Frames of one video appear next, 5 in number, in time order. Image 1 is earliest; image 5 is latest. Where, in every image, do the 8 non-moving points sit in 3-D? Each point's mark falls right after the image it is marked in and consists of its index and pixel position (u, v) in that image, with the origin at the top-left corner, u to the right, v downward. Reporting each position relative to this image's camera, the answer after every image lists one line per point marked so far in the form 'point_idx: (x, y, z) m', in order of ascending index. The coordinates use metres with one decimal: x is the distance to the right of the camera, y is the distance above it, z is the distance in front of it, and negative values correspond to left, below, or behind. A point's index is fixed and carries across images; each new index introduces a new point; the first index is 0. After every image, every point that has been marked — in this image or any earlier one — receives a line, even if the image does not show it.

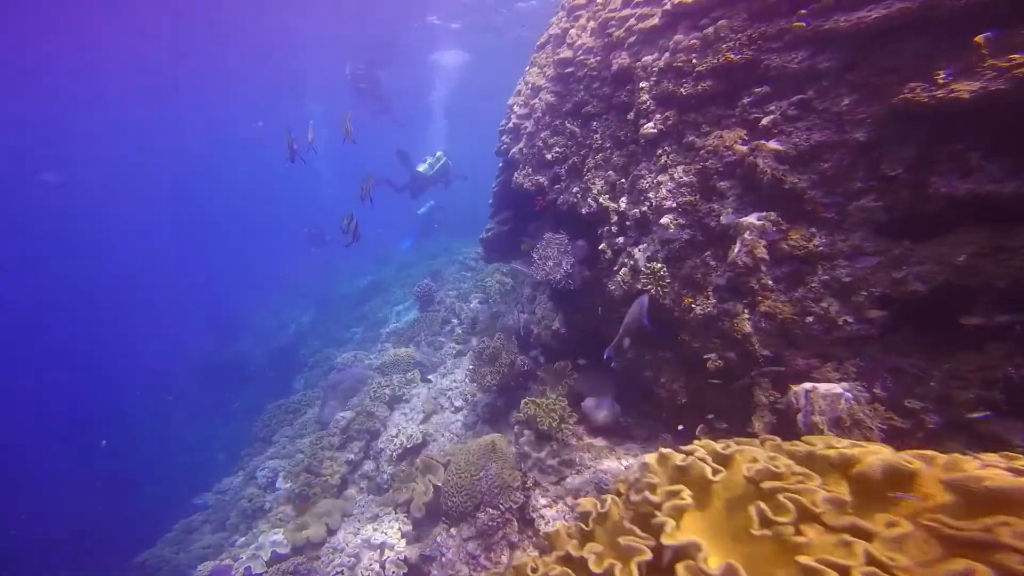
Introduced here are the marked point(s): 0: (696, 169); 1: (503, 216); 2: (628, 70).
0: (+0.9, +0.6, +3.1) m
1: (-0.1, +1.0, +9.3) m
2: (+0.7, +1.3, +3.9) m
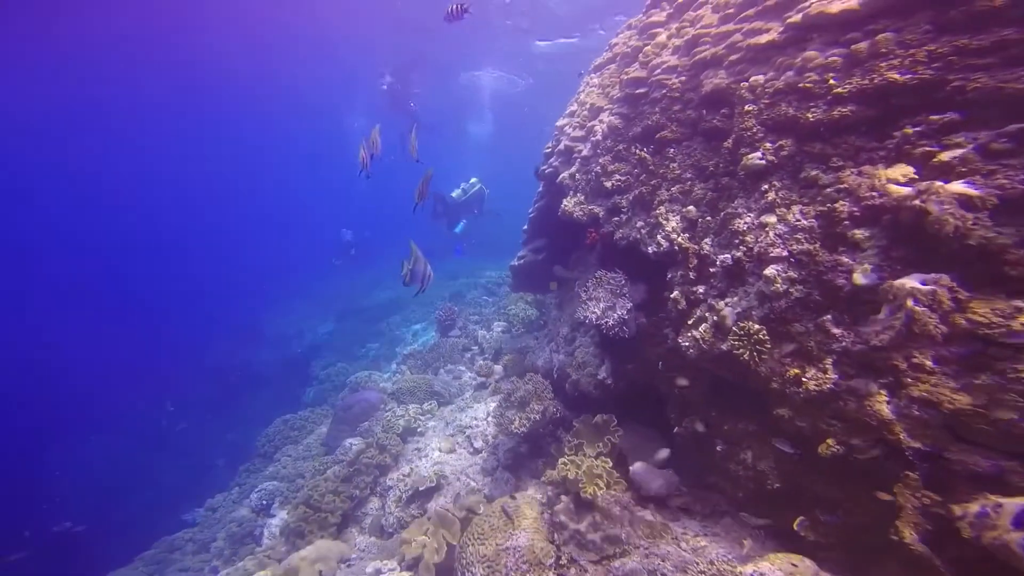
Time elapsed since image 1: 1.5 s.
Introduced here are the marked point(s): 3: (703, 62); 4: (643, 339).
0: (+1.2, +0.3, +2.5) m
1: (+0.4, +0.6, +8.8) m
2: (+1.1, +1.0, +3.4) m
3: (+1.1, +1.3, +3.8) m
4: (+0.9, -0.3, +4.3) m
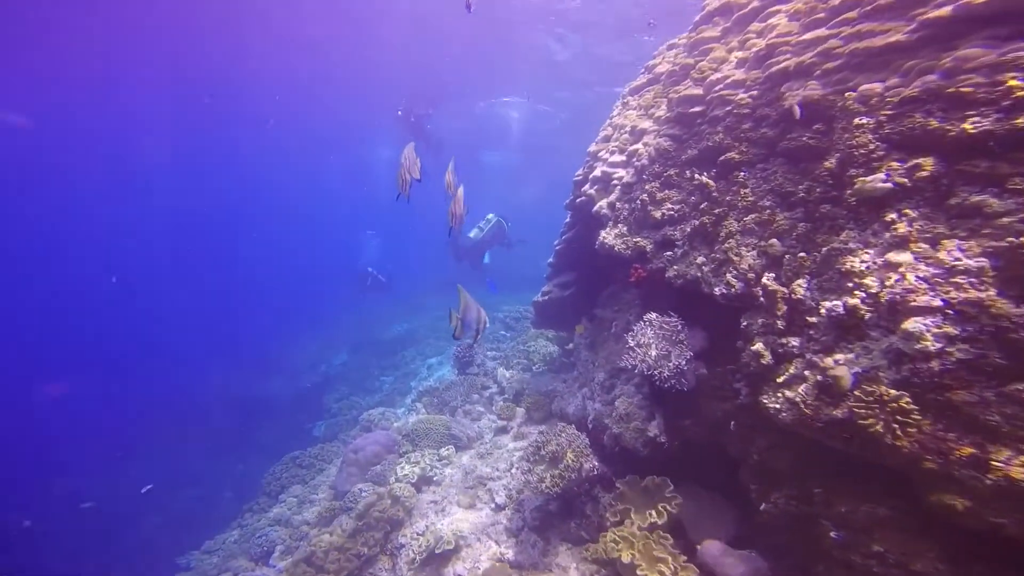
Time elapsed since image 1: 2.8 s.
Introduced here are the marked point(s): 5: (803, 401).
0: (+1.4, +0.1, +1.9) m
1: (+0.7, +0.1, +8.2) m
2: (+1.4, +0.8, +2.8) m
3: (+1.4, +1.1, +3.3) m
4: (+1.1, -0.6, +3.7) m
5: (+1.1, -0.4, +2.4) m
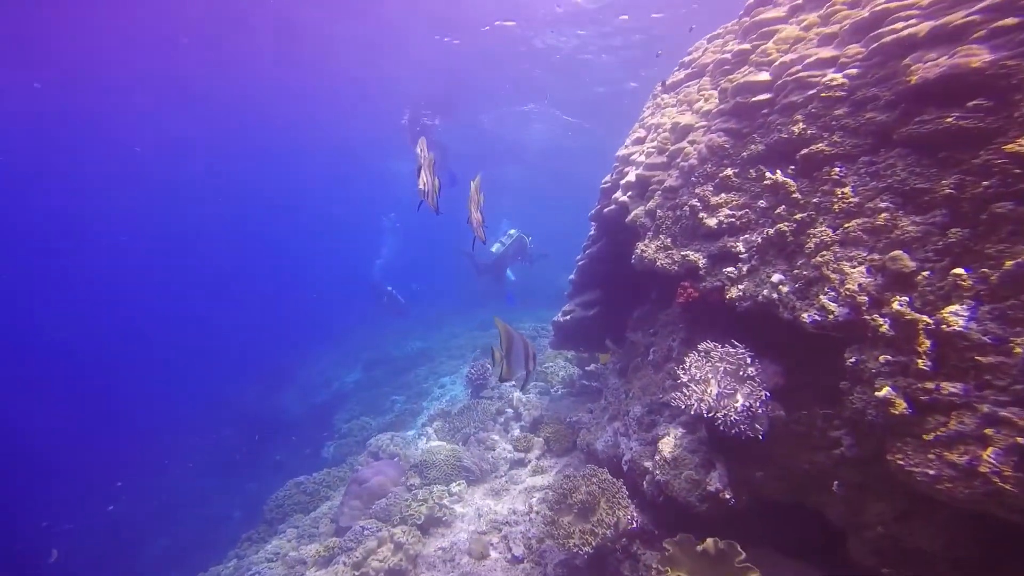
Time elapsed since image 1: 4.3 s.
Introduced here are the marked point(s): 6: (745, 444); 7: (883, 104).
0: (+1.5, 0.0, +1.2) m
1: (+0.9, -0.1, +7.5) m
2: (+1.5, +0.7, +2.1) m
3: (+1.5, +1.0, +2.5) m
4: (+1.2, -0.7, +2.9) m
5: (+1.2, -0.5, +1.6) m
6: (+1.2, -0.8, +3.2) m
7: (+1.5, +0.8, +2.6) m
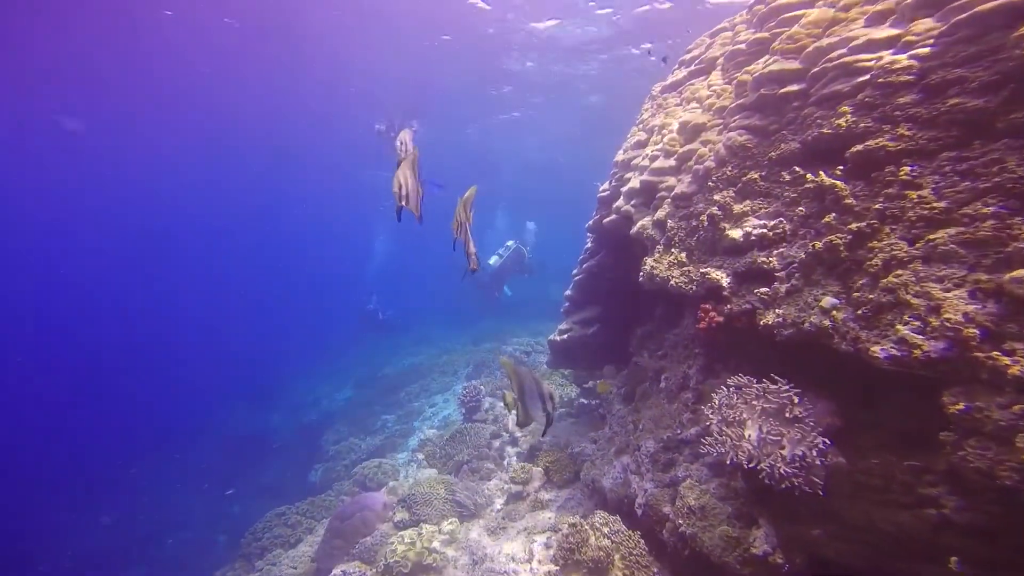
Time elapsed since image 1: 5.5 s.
0: (+1.5, 0.0, +0.6) m
1: (+0.8, -0.3, +6.9) m
2: (+1.5, +0.6, +1.6) m
3: (+1.5, +0.9, +2.0) m
4: (+1.3, -0.8, +2.3) m
5: (+1.2, -0.6, +1.1) m
6: (+1.2, -0.9, +2.6) m
7: (+1.5, +0.7, +2.1) m
